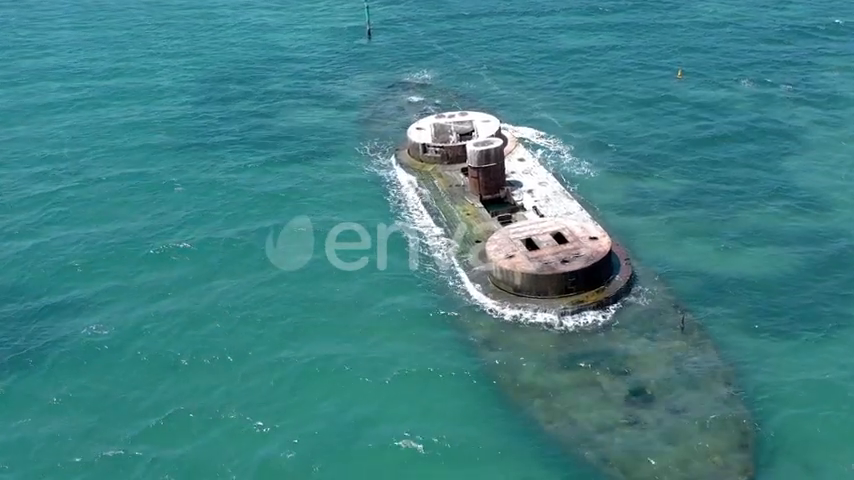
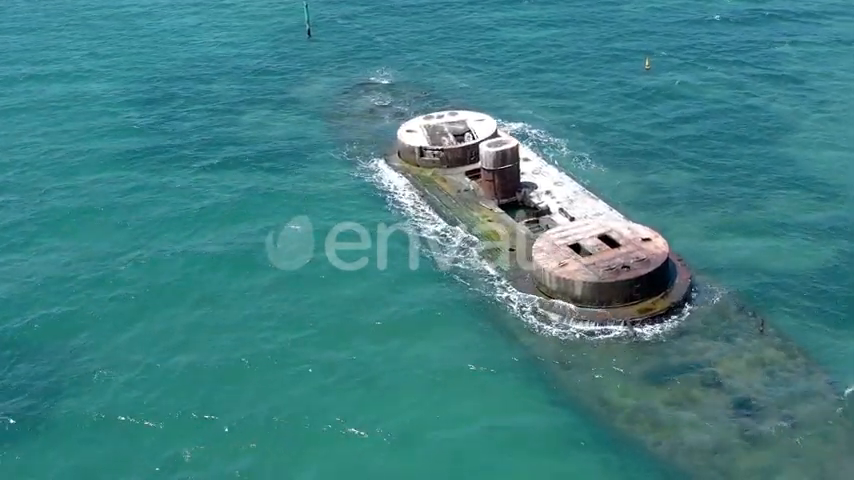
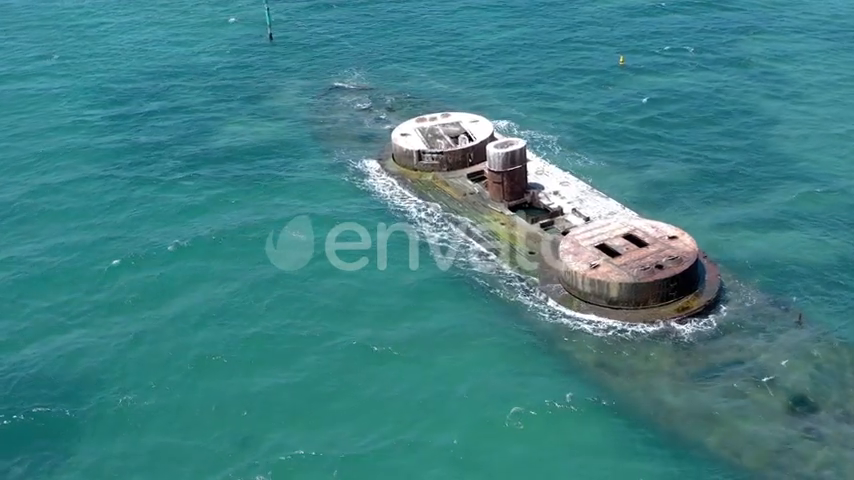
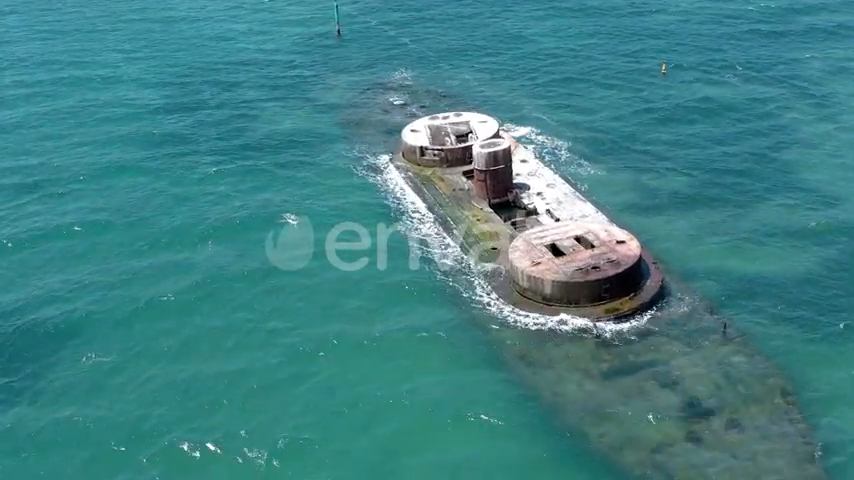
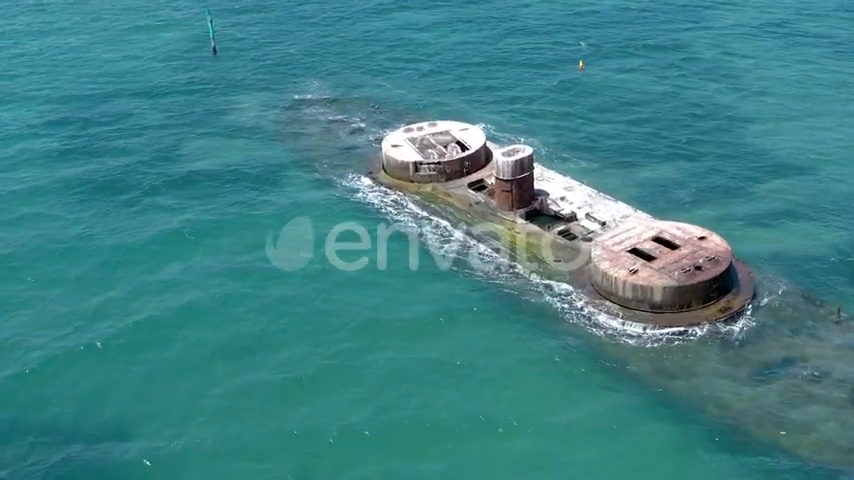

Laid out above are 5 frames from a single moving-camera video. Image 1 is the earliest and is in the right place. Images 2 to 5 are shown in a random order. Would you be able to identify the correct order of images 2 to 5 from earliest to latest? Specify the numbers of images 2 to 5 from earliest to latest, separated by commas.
4, 2, 3, 5
